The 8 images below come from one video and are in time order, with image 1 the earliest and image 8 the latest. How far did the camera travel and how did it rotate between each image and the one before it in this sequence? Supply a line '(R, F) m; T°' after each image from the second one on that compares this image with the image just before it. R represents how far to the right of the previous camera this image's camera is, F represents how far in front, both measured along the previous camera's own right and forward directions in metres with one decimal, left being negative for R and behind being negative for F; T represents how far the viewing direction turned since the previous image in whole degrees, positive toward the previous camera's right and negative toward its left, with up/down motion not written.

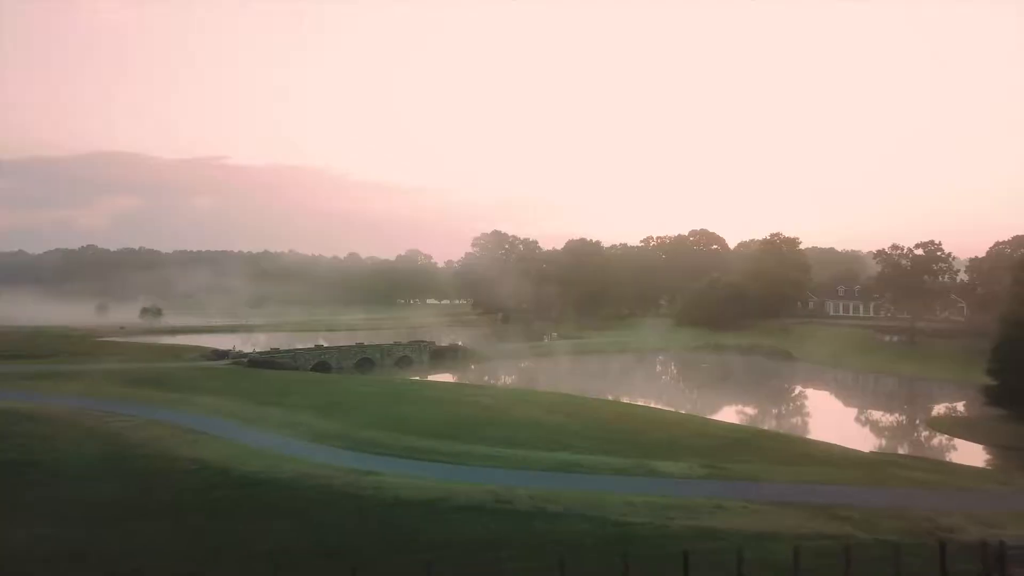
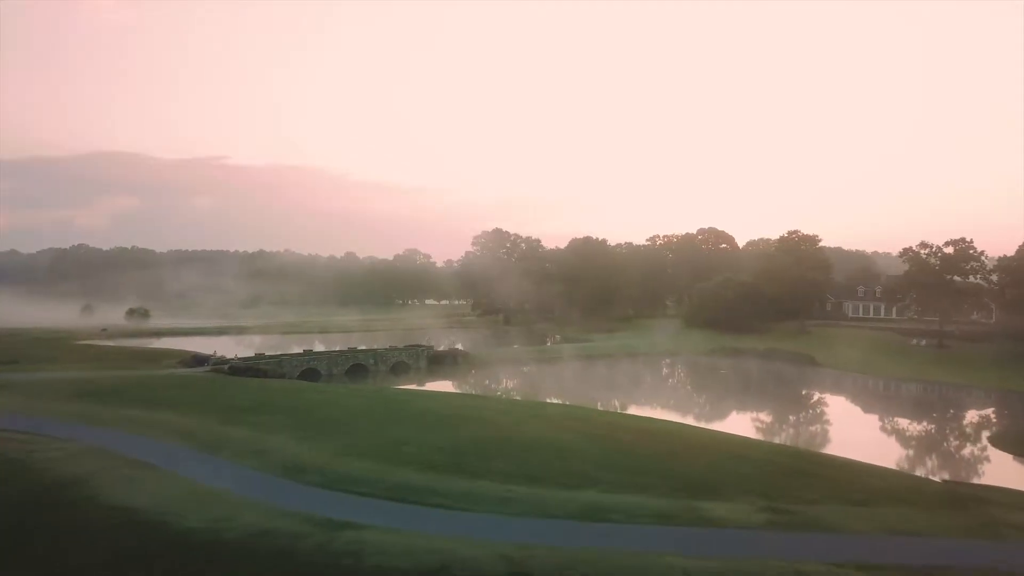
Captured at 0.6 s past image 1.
(-0.4, +4.3) m; 0°
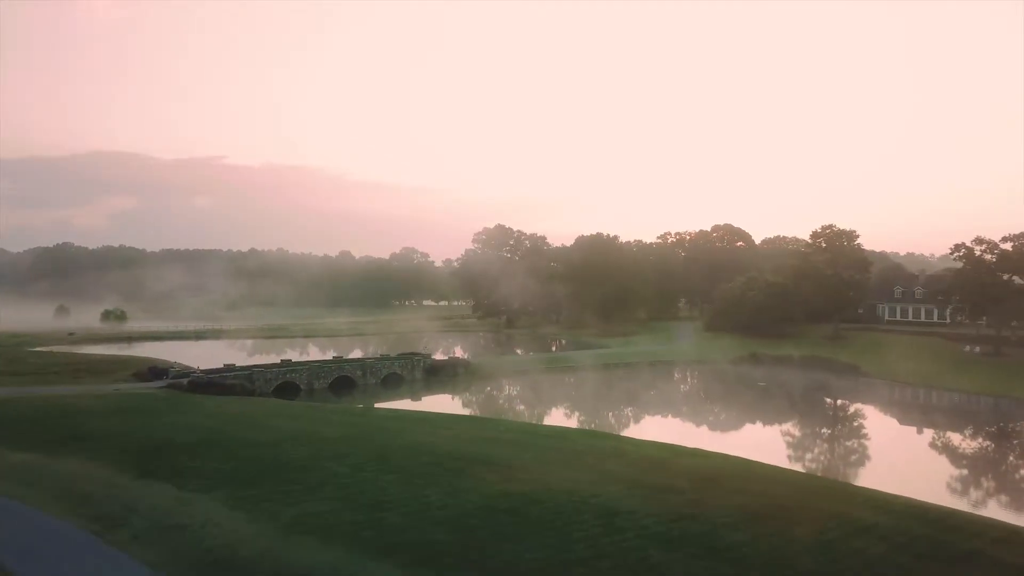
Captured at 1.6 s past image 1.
(-0.7, +7.1) m; 0°
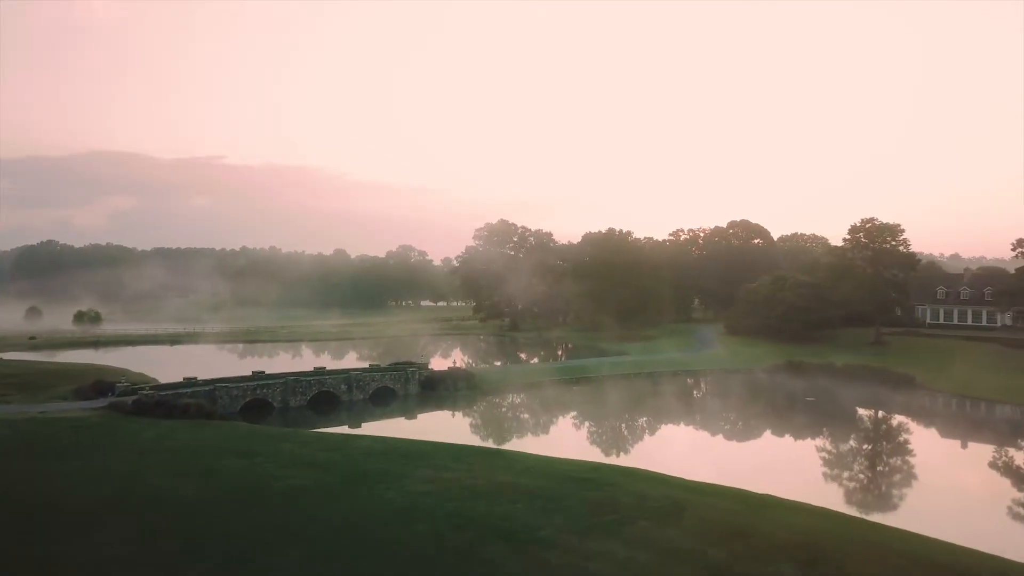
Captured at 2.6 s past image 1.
(-0.7, +6.8) m; 0°
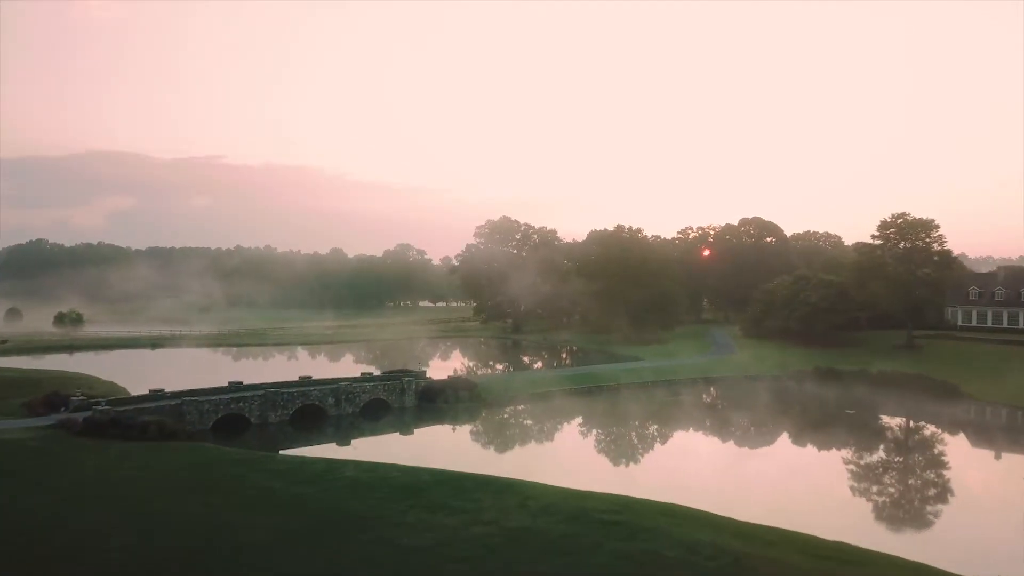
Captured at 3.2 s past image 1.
(-0.5, +4.4) m; 0°
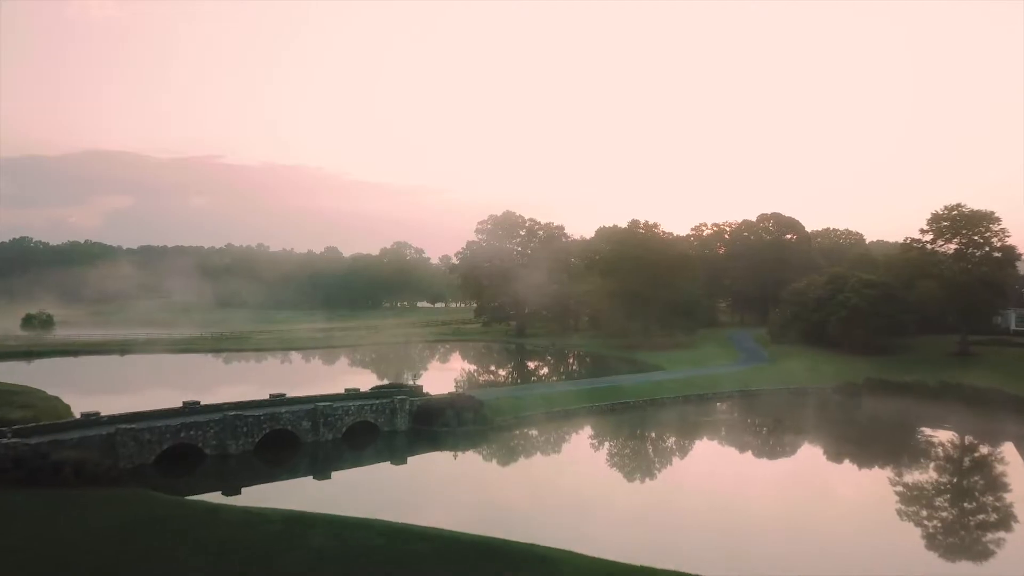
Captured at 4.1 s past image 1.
(-0.7, +6.3) m; 0°
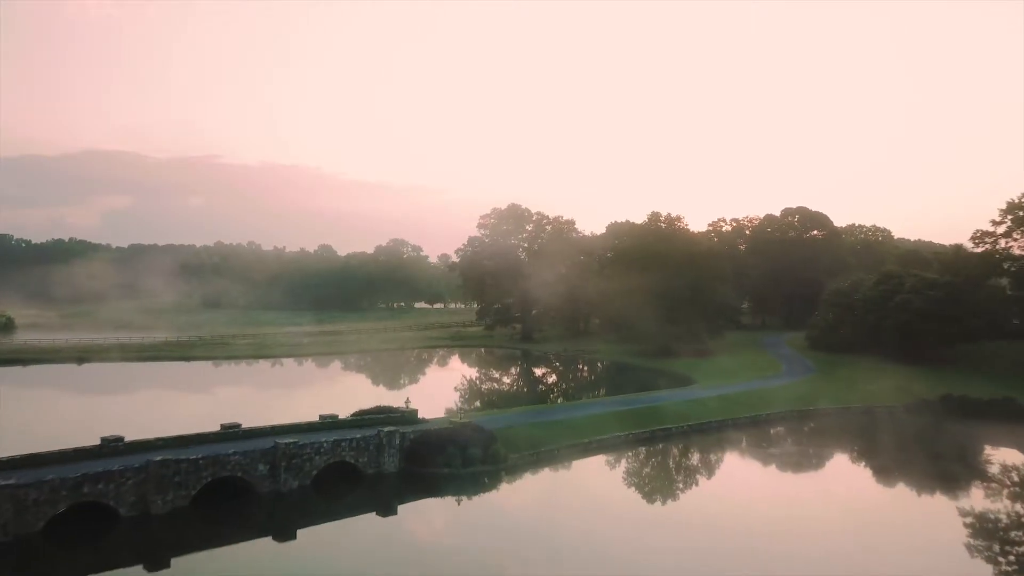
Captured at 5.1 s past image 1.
(-0.8, +7.1) m; 0°
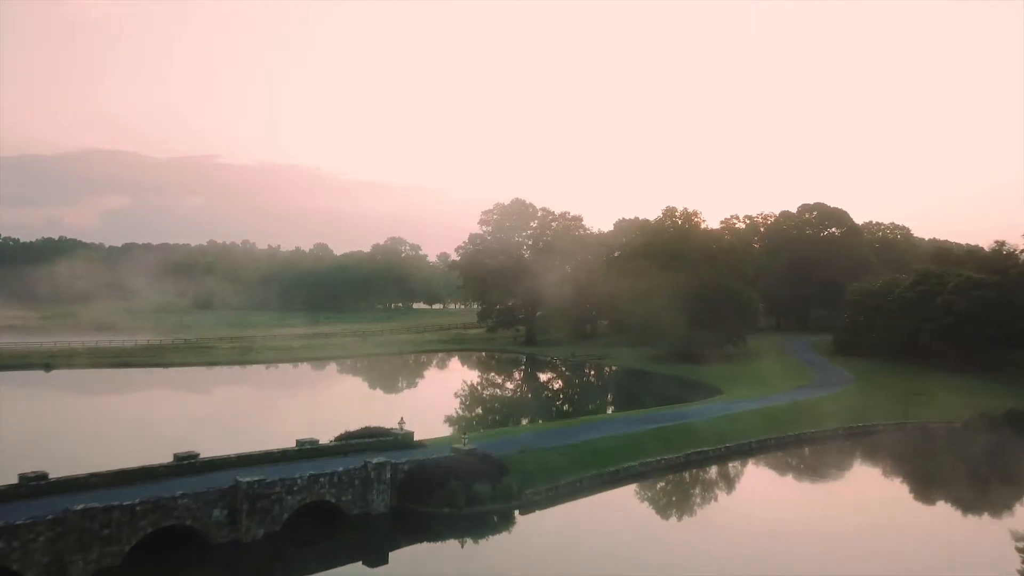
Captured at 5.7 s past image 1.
(-0.5, +4.3) m; 0°
